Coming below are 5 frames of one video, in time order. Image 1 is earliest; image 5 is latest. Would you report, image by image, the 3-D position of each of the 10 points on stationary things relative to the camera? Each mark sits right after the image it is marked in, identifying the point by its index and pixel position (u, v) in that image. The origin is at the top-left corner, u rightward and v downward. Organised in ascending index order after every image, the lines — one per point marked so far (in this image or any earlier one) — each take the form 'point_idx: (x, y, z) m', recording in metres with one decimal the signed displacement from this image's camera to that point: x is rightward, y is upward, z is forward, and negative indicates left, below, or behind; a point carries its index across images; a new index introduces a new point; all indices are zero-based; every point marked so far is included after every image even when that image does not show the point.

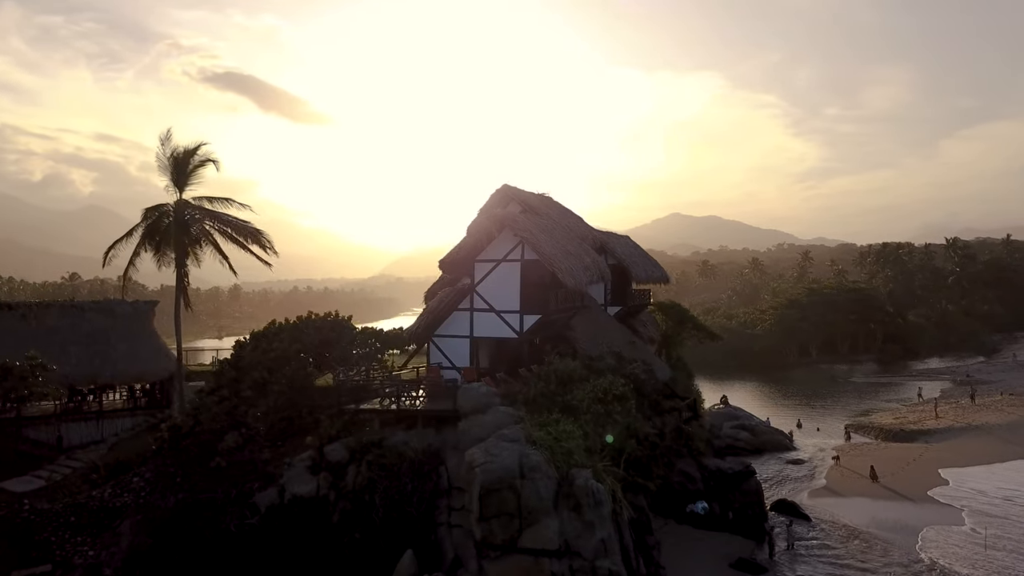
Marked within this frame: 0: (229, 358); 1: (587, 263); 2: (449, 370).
0: (-6.8, -1.7, +15.6) m
1: (+2.3, +0.7, +18.8) m
2: (-1.7, -2.3, +18.0) m
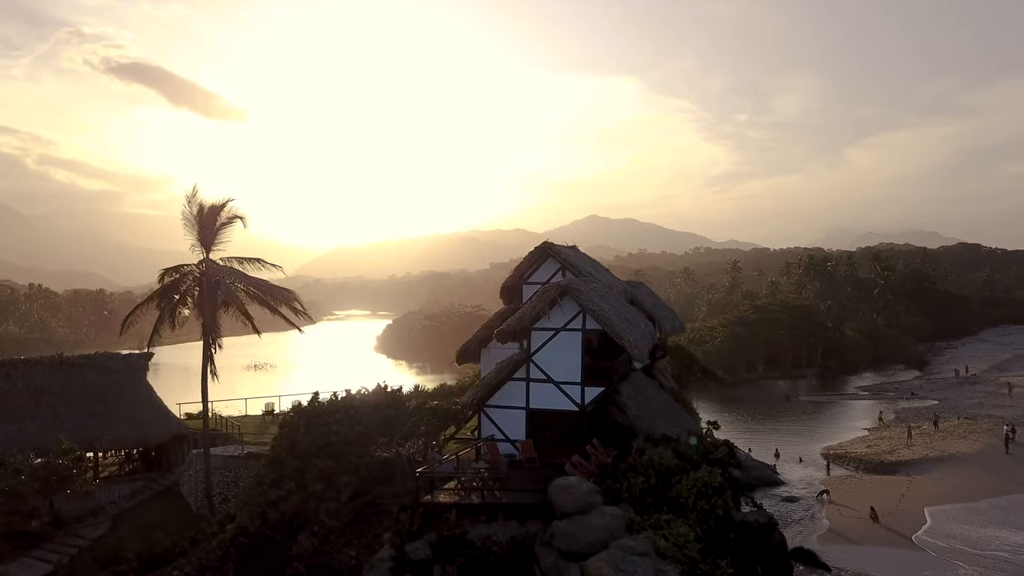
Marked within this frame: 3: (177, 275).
0: (-5.1, -3.4, +14.6) m
1: (+3.7, -1.2, +18.6) m
2: (-0.2, -4.1, +17.3) m
3: (-9.8, +0.4, +19.1) m
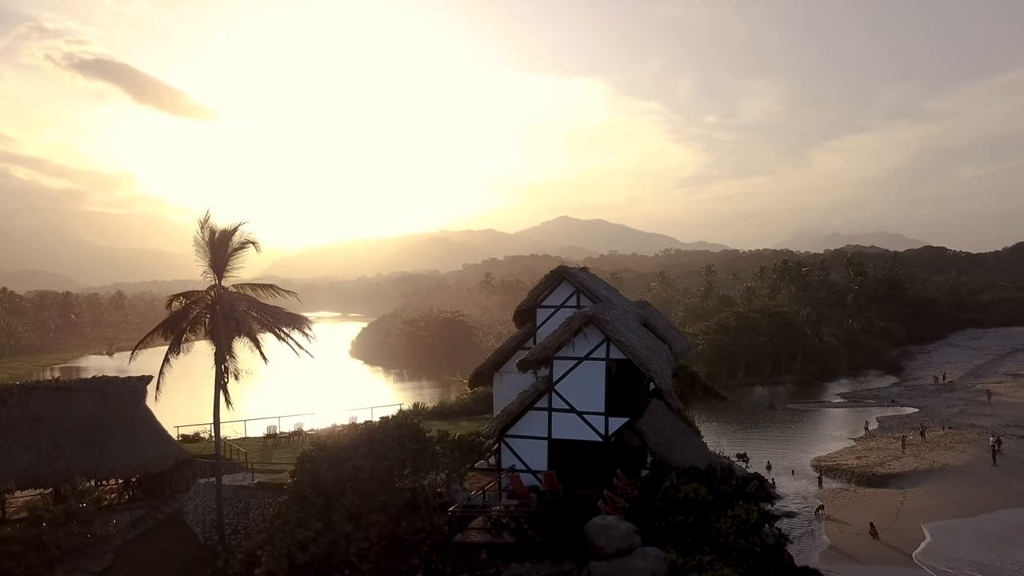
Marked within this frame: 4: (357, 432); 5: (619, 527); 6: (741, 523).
0: (-4.4, -4.2, +14.2) m
1: (+4.2, -2.0, +18.5) m
2: (+0.3, -4.9, +17.1) m
3: (-9.3, -0.4, +18.6) m
4: (-3.5, -3.4, +15.0) m
5: (+2.0, -4.5, +12.2) m
6: (+4.4, -4.6, +12.6) m
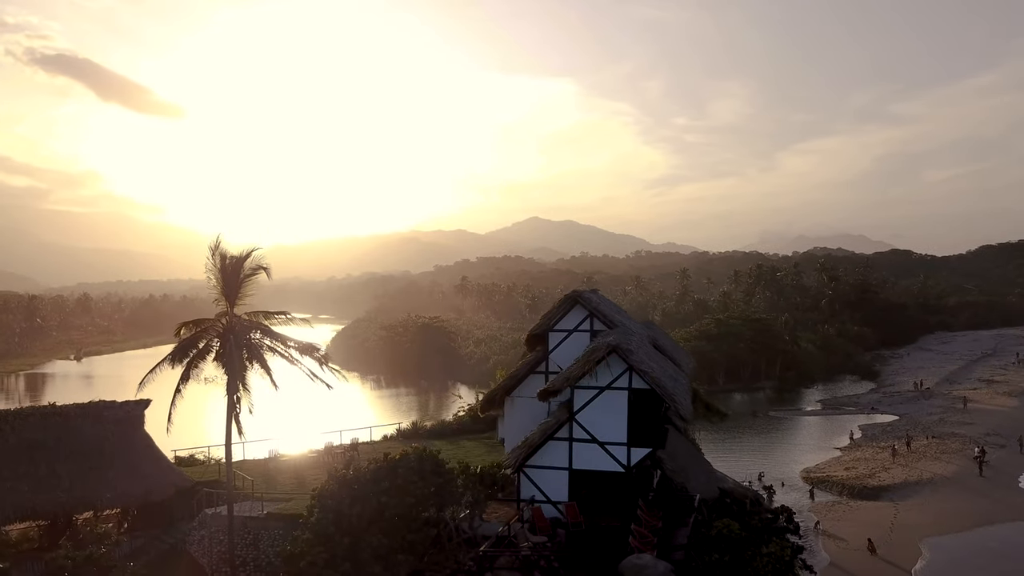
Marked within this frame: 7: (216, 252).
0: (-3.8, -4.9, +13.9) m
1: (+4.7, -2.7, +18.5) m
2: (+0.9, -5.6, +16.9) m
3: (-8.8, -1.2, +18.2) m
4: (-2.9, -4.1, +14.7) m
5: (+2.7, -5.2, +12.1) m
6: (+5.1, -5.3, +12.6) m
7: (-8.3, +1.1, +18.3) m
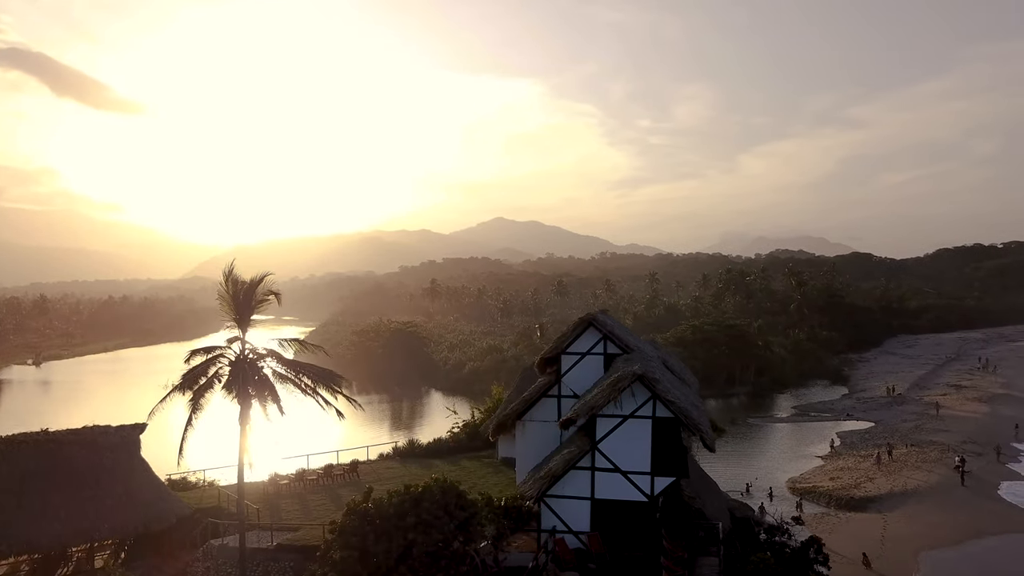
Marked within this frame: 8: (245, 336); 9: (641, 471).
0: (-3.2, -5.6, +13.5) m
1: (+5.2, -3.4, +18.4) m
2: (+1.4, -6.3, +16.7) m
3: (-8.3, -1.9, +17.7) m
4: (-2.3, -4.8, +14.4) m
5: (+3.4, -5.9, +12.0) m
6: (+5.8, -5.9, +12.5) m
7: (-7.8, +0.4, +17.8) m
8: (-7.5, -1.4, +18.1) m
9: (+3.2, -4.7, +16.6) m
